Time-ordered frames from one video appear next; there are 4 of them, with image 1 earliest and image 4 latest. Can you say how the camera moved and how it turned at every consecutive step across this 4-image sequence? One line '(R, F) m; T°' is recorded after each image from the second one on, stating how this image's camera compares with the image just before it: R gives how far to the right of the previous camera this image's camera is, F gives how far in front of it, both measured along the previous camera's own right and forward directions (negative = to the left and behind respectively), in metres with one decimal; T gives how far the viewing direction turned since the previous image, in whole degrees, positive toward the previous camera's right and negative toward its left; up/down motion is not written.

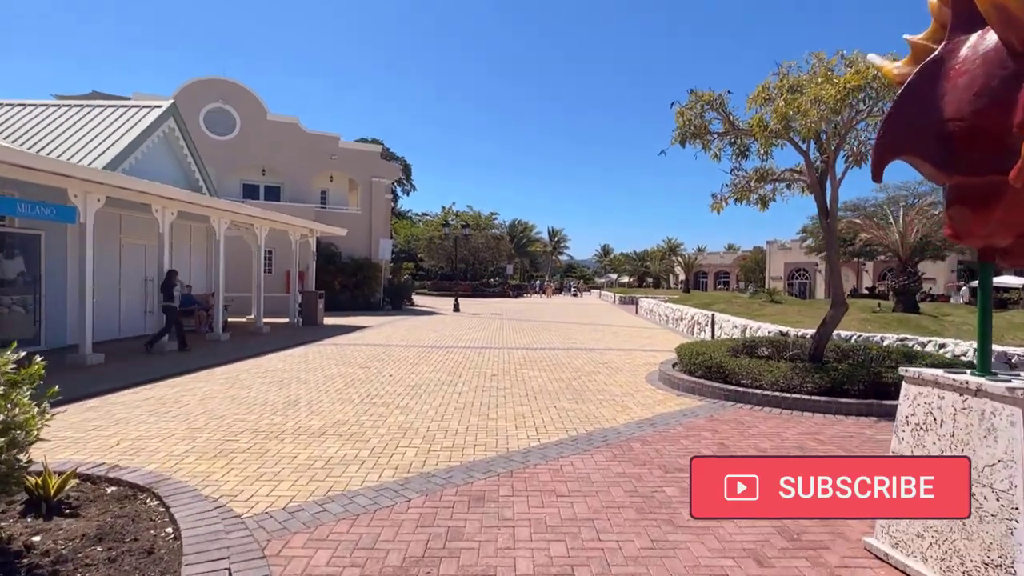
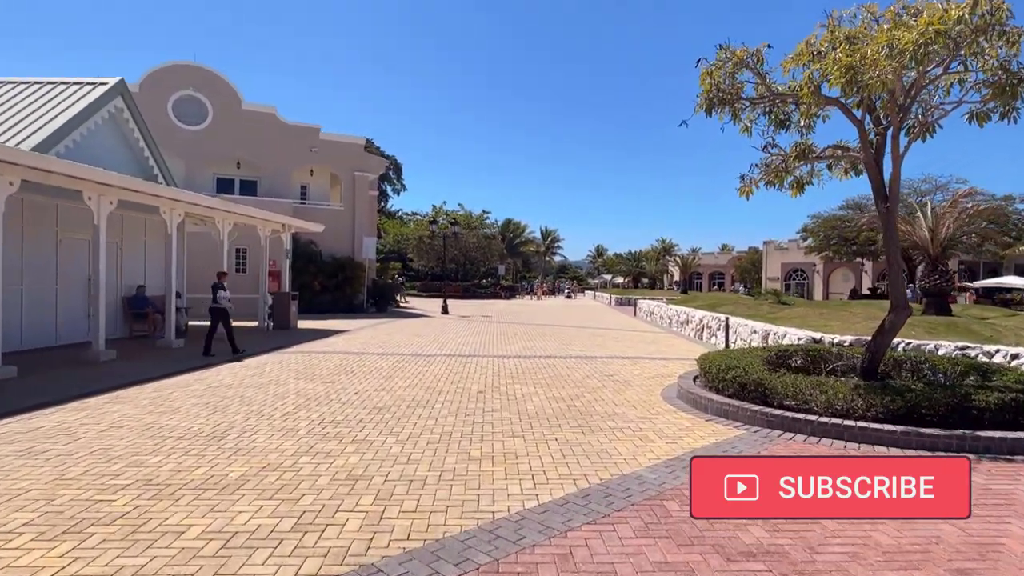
(0.0, +1.7) m; +1°
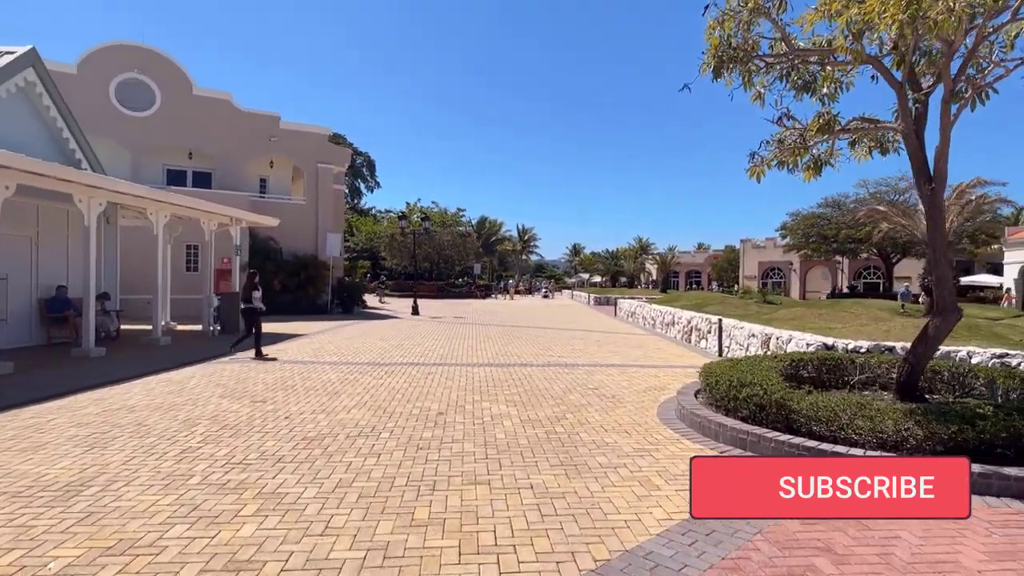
(+0.1, +1.5) m; +2°
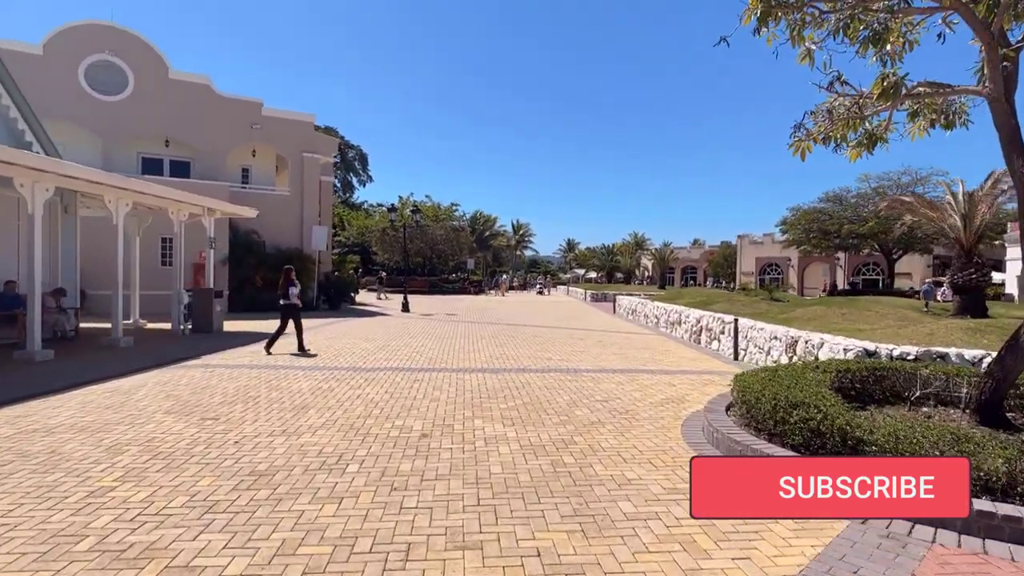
(0.0, +1.2) m; +1°
